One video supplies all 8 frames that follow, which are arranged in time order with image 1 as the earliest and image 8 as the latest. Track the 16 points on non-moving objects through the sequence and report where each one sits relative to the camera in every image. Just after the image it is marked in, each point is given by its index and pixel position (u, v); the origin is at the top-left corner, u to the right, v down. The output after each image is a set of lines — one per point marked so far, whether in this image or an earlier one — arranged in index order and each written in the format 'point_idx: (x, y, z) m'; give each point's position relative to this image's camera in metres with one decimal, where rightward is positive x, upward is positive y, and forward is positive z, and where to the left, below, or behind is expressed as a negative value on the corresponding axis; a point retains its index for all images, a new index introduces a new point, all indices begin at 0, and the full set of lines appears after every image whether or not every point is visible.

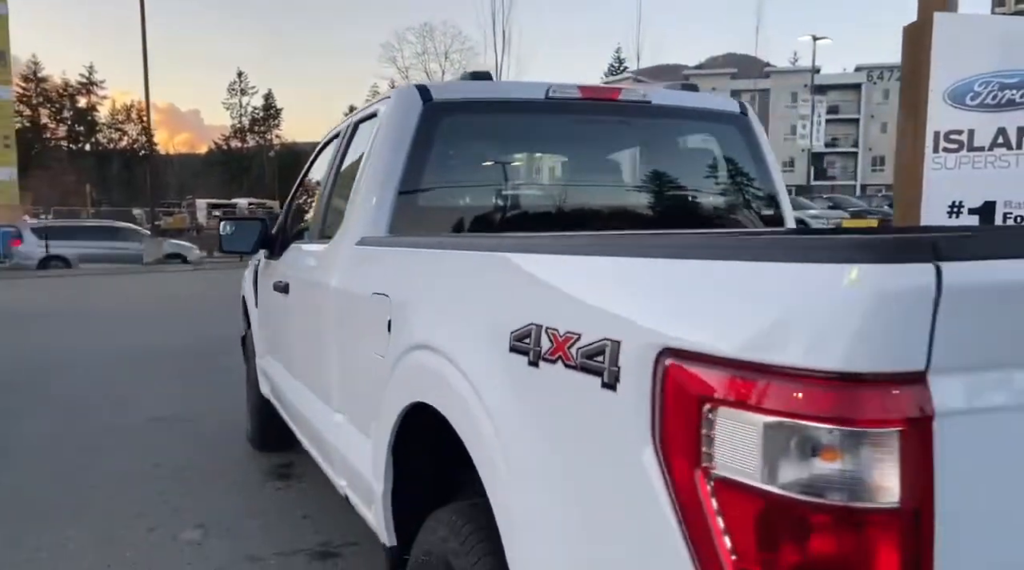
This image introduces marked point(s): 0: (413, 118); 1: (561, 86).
0: (-0.4, +0.7, +3.2) m
1: (+0.2, +0.9, +3.5) m
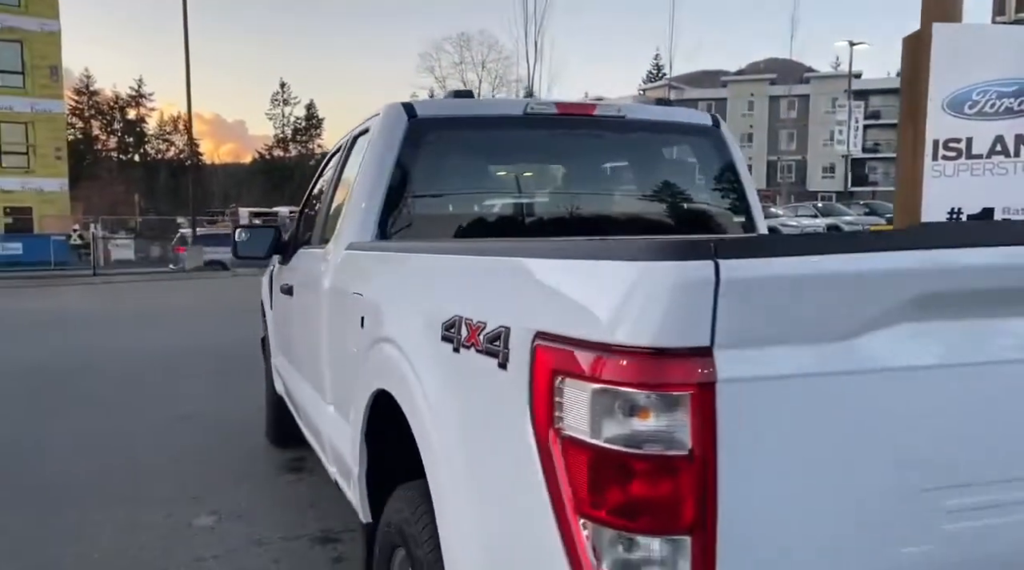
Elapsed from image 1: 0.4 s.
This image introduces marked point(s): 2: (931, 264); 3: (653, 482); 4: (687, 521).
0: (-0.5, +0.7, +3.5) m
1: (+0.1, +0.9, +3.8) m
2: (+0.7, 0.0, +1.3) m
3: (+0.2, -0.3, +1.3) m
4: (+0.3, -0.4, +1.3) m
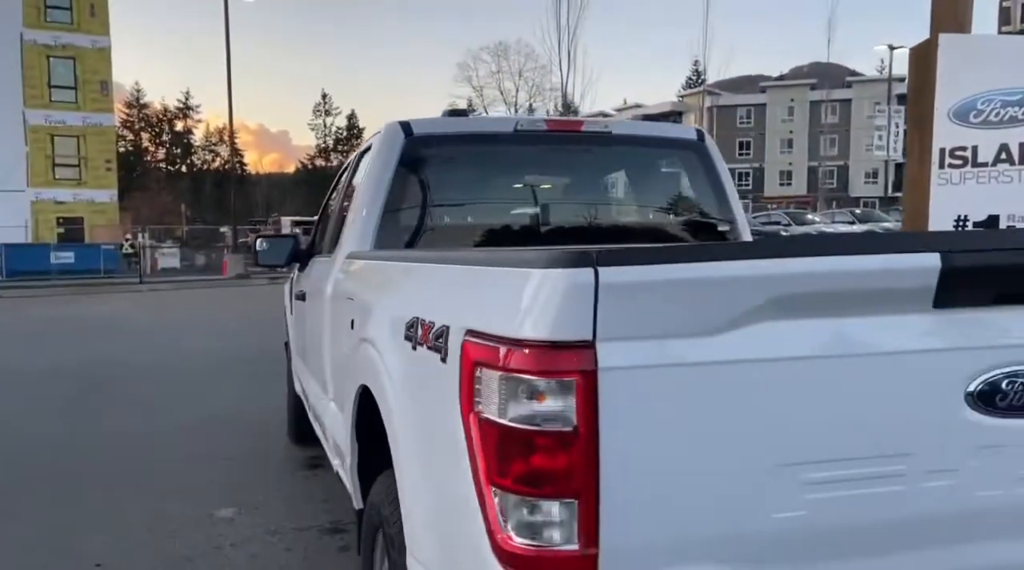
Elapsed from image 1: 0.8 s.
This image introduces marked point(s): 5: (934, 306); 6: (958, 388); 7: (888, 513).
0: (-0.6, +0.7, +3.8) m
1: (+0.1, +0.8, +4.0) m
2: (+0.5, 0.0, +1.6) m
3: (+0.1, -0.3, +1.5) m
4: (+0.1, -0.4, +1.5) m
5: (+0.9, 0.0, +1.7) m
6: (+1.0, -0.2, +1.7) m
7: (+0.8, -0.5, +1.7) m
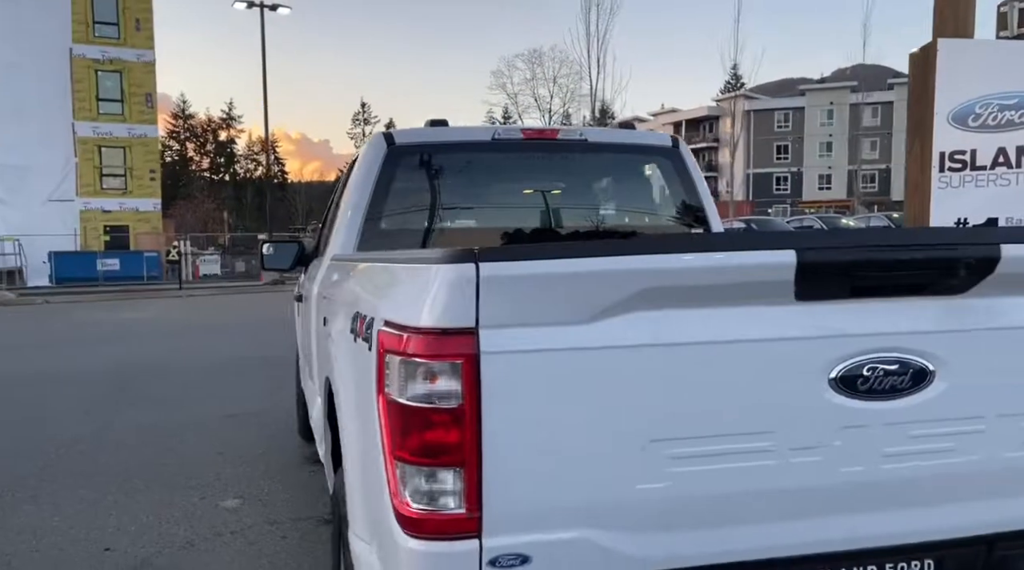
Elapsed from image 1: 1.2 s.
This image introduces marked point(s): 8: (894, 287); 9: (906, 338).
0: (-0.7, +0.6, +4.1) m
1: (0.0, +0.8, +4.2) m
2: (+0.3, 0.0, +1.7) m
3: (-0.1, -0.3, +1.7) m
4: (-0.1, -0.4, +1.7) m
5: (+0.7, 0.0, +1.8) m
6: (+0.7, -0.2, +1.8) m
7: (+0.6, -0.5, +1.8) m
8: (+0.9, 0.0, +1.9) m
9: (+0.9, -0.1, +1.9) m
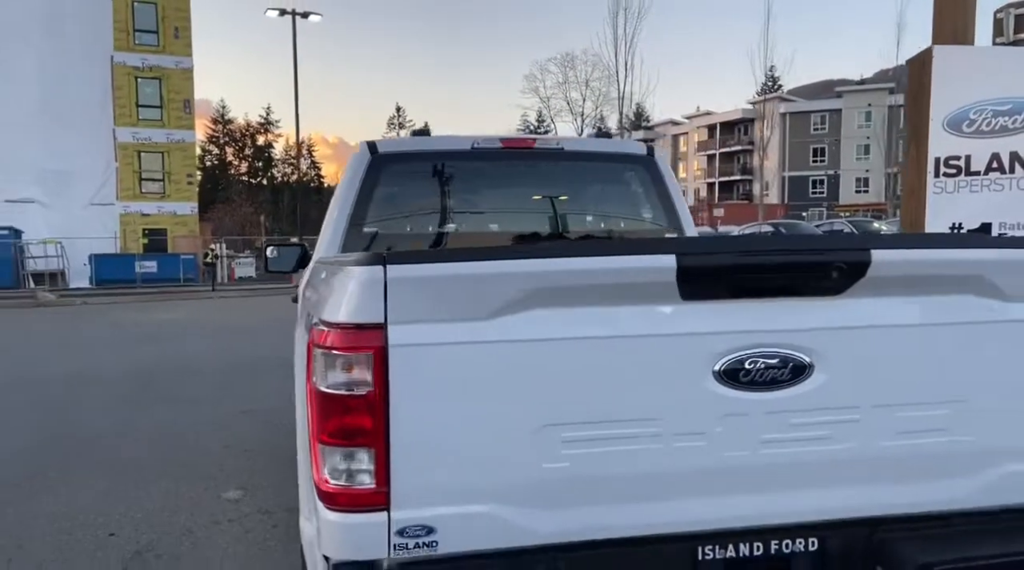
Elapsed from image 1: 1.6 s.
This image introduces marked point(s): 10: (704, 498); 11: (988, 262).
0: (-0.8, +0.6, +4.3) m
1: (-0.1, +0.8, +4.5) m
2: (+0.1, 0.0, +1.9) m
3: (-0.4, -0.3, +1.9) m
4: (-0.3, -0.4, +1.9) m
5: (+0.4, 0.0, +2.0) m
6: (+0.5, -0.2, +2.0) m
7: (+0.3, -0.5, +2.0) m
8: (+0.7, 0.0, +2.1) m
9: (+0.7, -0.1, +2.1) m
10: (+0.5, -0.6, +2.1) m
11: (+1.3, +0.1, +2.2) m
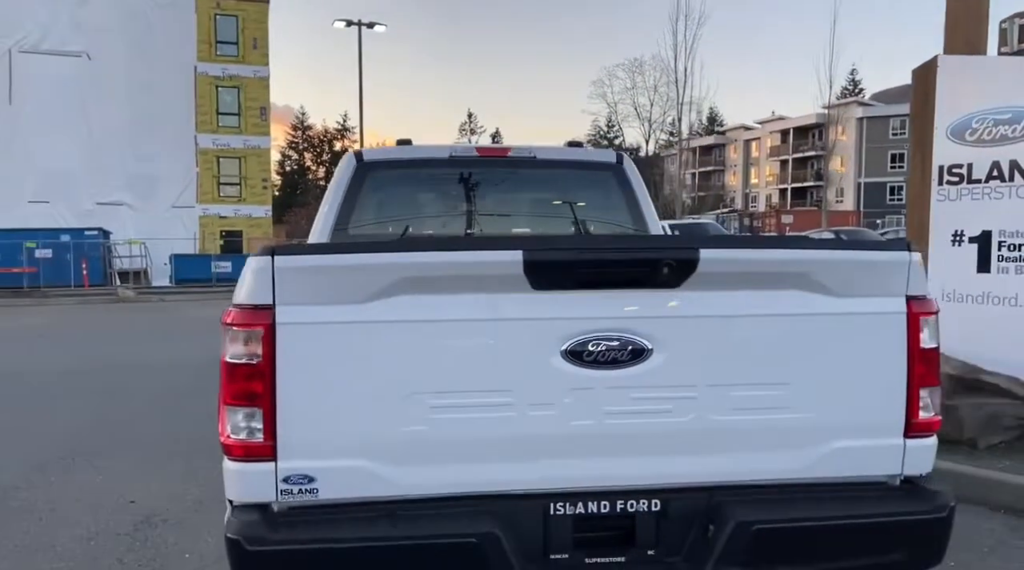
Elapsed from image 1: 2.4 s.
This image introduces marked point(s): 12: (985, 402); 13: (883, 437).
0: (-1.0, +0.7, +4.8) m
1: (-0.3, +0.8, +4.9) m
2: (-0.3, +0.1, +2.3) m
3: (-0.8, -0.3, +2.3) m
4: (-0.7, -0.3, +2.3) m
5: (+0.1, 0.0, +2.4) m
6: (+0.1, -0.2, +2.4) m
7: (0.0, -0.4, +2.4) m
8: (+0.3, 0.0, +2.4) m
9: (+0.3, -0.1, +2.4) m
10: (+0.1, -0.5, +2.4) m
11: (+0.9, +0.1, +2.4) m
12: (+3.4, -0.8, +5.8) m
13: (+1.2, -0.5, +2.5) m
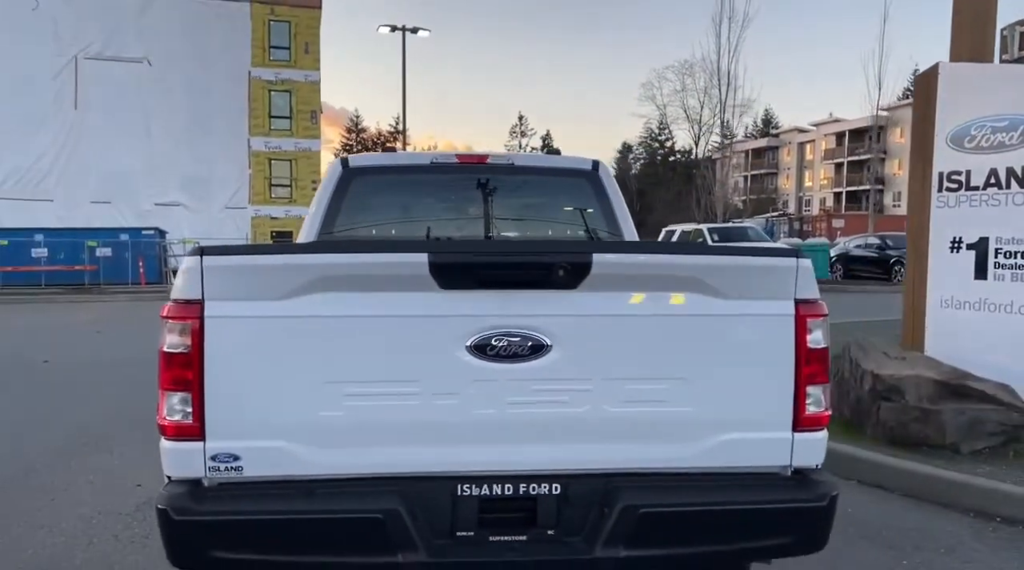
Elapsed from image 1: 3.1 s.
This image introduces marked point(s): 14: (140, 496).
0: (-1.1, +0.7, +5.1) m
1: (-0.4, +0.8, +5.1) m
2: (-0.6, +0.1, +2.6) m
3: (-1.1, -0.3, +2.6) m
4: (-1.0, -0.3, +2.6) m
5: (-0.2, 0.0, +2.6) m
6: (-0.2, -0.2, +2.6) m
7: (-0.4, -0.4, +2.6) m
8: (0.0, 0.0, +2.6) m
9: (0.0, -0.1, +2.6) m
10: (-0.2, -0.5, +2.7) m
11: (+0.6, +0.1, +2.6) m
12: (+3.3, -0.9, +5.8) m
13: (+0.9, -0.5, +2.7) m
14: (-2.6, -1.4, +5.5) m
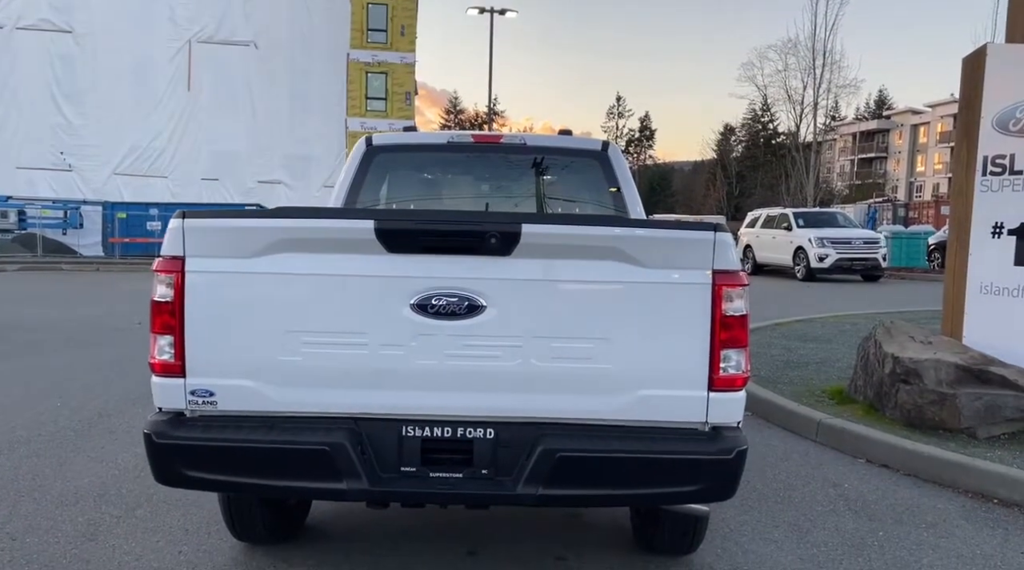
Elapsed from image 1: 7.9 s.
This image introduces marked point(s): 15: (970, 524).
0: (-1.0, +0.9, +5.5) m
1: (-0.3, +1.0, +5.5) m
2: (-0.8, +0.2, +3.0) m
3: (-1.3, -0.1, +3.1) m
4: (-1.3, -0.2, +3.1) m
5: (-0.5, +0.1, +3.0) m
6: (-0.4, -0.1, +3.0) m
7: (-0.6, -0.3, +3.0) m
8: (-0.2, +0.1, +2.9) m
9: (-0.2, 0.0, +2.9) m
10: (-0.4, -0.4, +3.0) m
11: (+0.4, +0.2, +2.9) m
12: (+3.4, -0.8, +5.8) m
13: (+0.6, -0.4, +2.9) m
14: (-2.5, -1.2, +6.1) m
15: (+2.6, -1.4, +4.5) m
